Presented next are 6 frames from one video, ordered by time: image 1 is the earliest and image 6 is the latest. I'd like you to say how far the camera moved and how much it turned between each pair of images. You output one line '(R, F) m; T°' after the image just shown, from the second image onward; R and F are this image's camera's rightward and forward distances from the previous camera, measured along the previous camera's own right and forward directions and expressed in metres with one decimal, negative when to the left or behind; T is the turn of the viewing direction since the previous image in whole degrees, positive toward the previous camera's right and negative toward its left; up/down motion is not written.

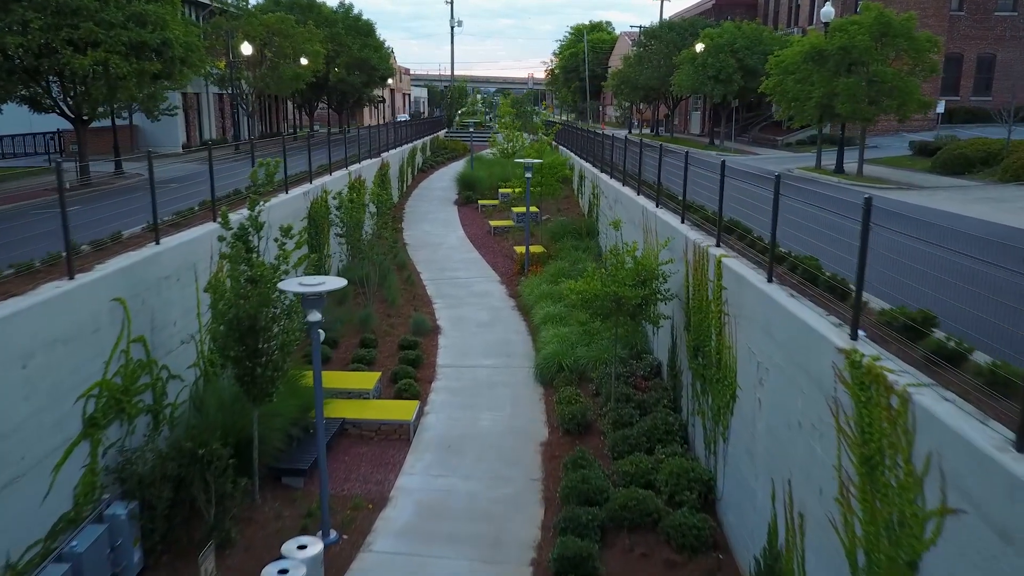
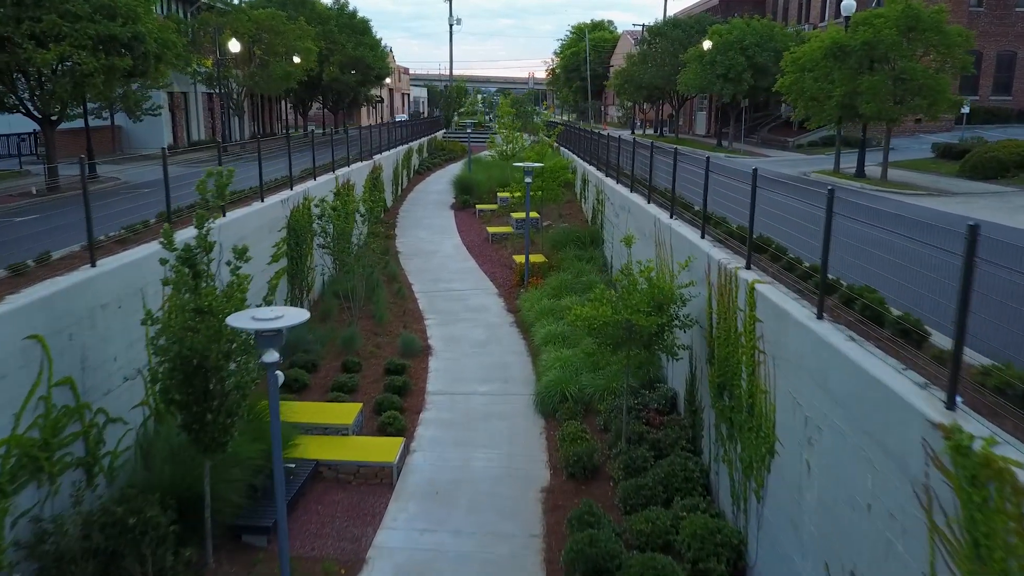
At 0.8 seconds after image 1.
(0.0, +1.0) m; 0°
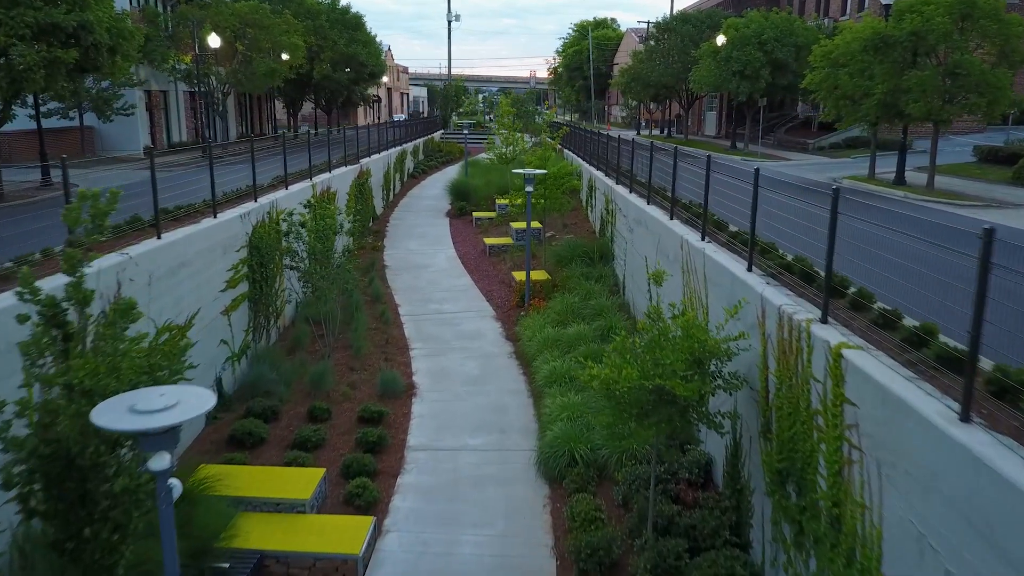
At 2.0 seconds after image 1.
(0.0, +1.5) m; 0°
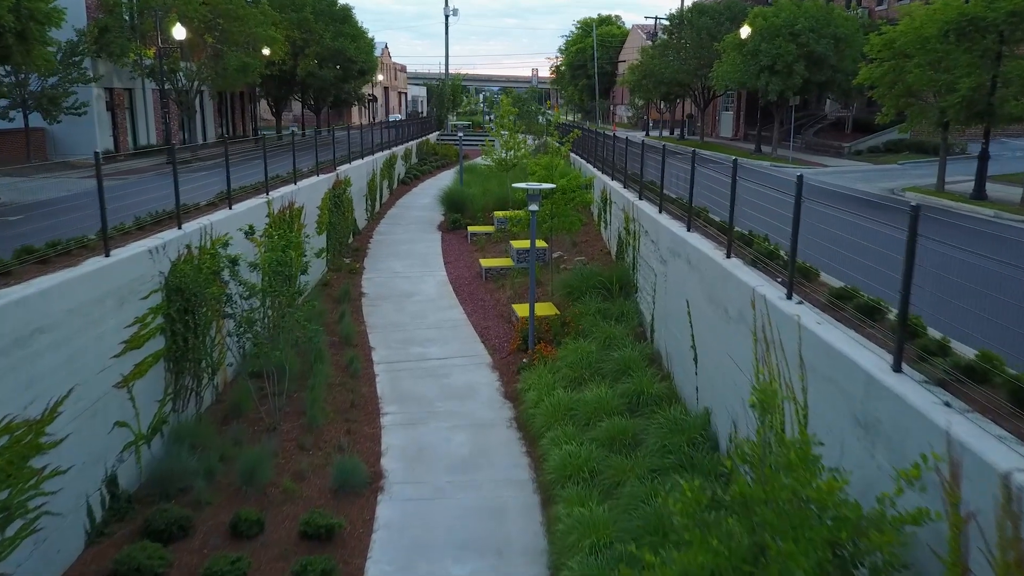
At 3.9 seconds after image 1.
(0.0, +2.2) m; 0°
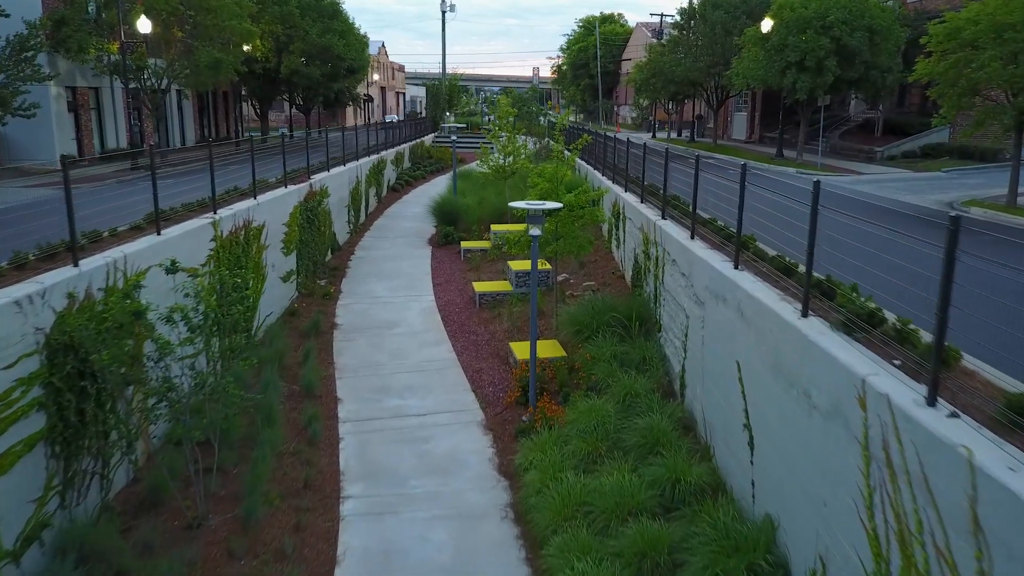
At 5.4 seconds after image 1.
(0.0, +1.7) m; 0°
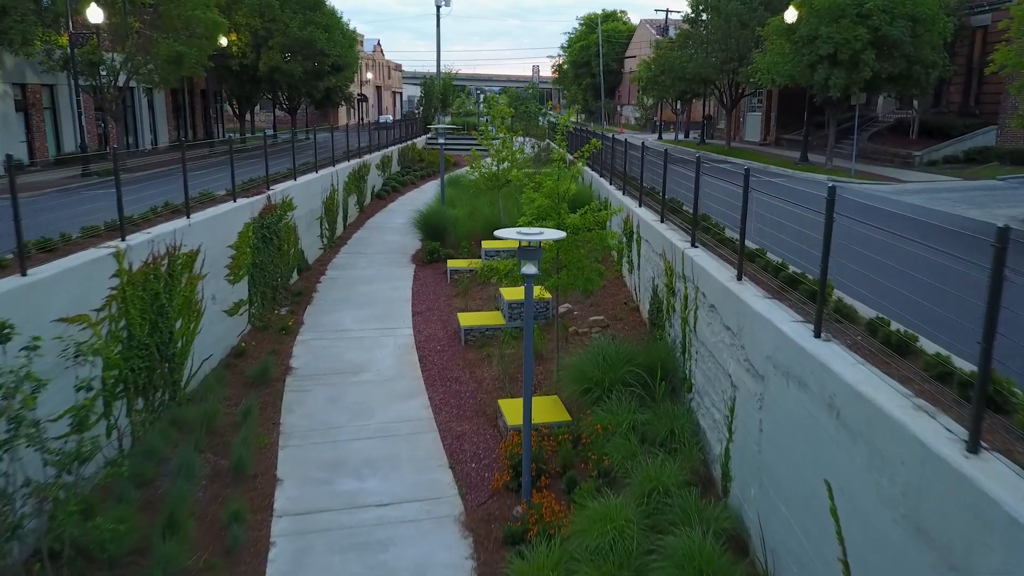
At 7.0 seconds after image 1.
(+0.1, +1.8) m; 0°
